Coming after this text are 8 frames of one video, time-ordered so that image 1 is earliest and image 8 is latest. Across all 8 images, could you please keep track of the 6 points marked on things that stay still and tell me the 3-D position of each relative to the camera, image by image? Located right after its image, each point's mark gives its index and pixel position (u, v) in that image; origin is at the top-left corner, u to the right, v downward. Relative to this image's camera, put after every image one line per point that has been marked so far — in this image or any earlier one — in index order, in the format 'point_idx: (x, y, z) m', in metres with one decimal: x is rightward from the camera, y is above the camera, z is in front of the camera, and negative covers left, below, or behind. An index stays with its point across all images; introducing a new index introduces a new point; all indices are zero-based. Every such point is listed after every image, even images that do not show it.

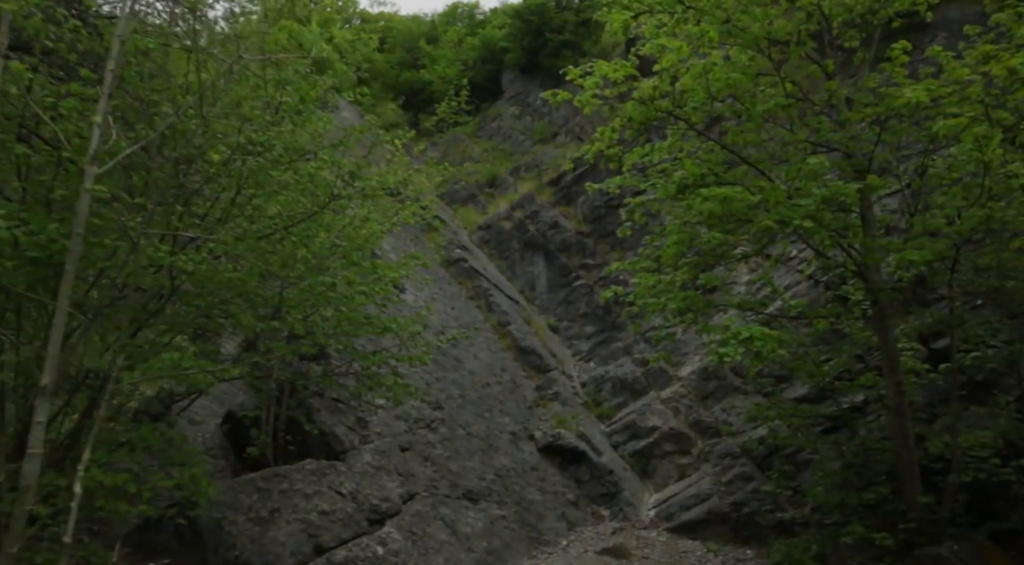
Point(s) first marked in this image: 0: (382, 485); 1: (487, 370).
0: (-1.6, -2.5, +9.3) m
1: (-0.5, -1.8, +15.8) m
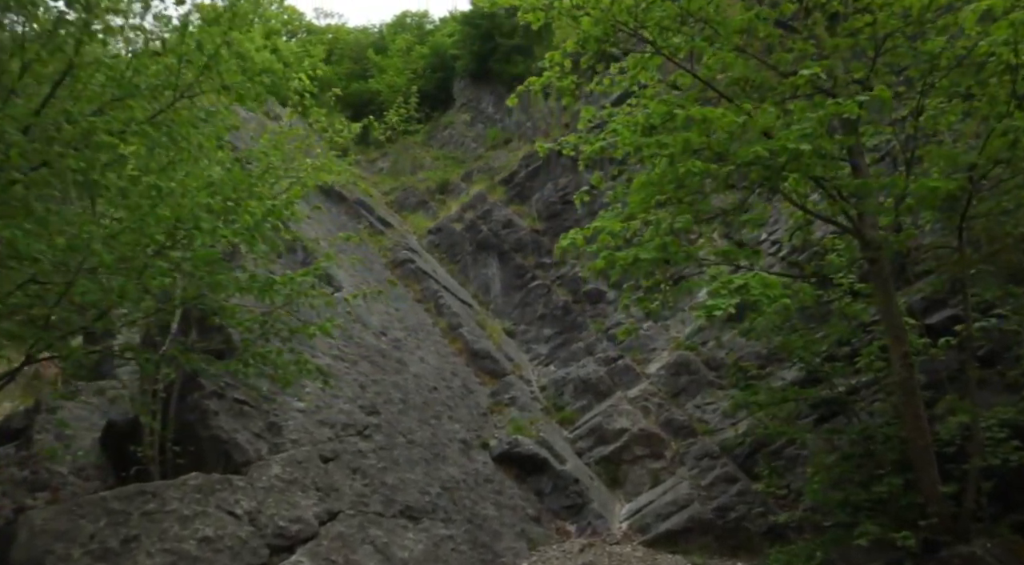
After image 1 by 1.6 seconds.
0: (-2.2, -2.1, +7.5) m
1: (-1.4, -1.7, +14.1) m
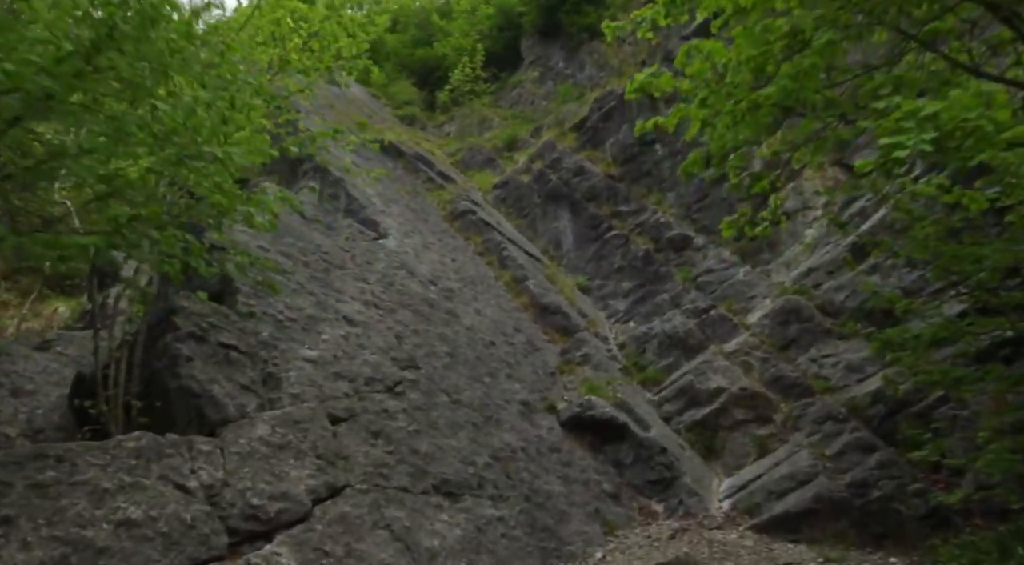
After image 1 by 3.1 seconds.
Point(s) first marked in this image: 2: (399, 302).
0: (-1.7, -1.4, +5.6) m
1: (-0.3, -0.7, +12.1) m
2: (-1.5, -0.3, +10.4) m
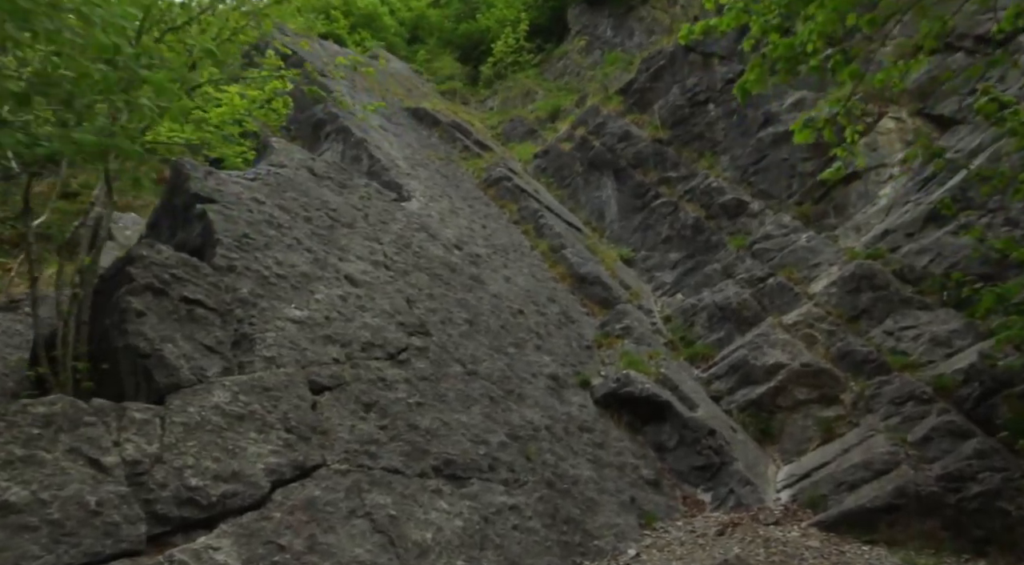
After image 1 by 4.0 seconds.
0: (-1.7, -1.0, +4.6) m
1: (+0.2, -0.2, +10.9) m
2: (-1.2, +0.2, +9.3) m
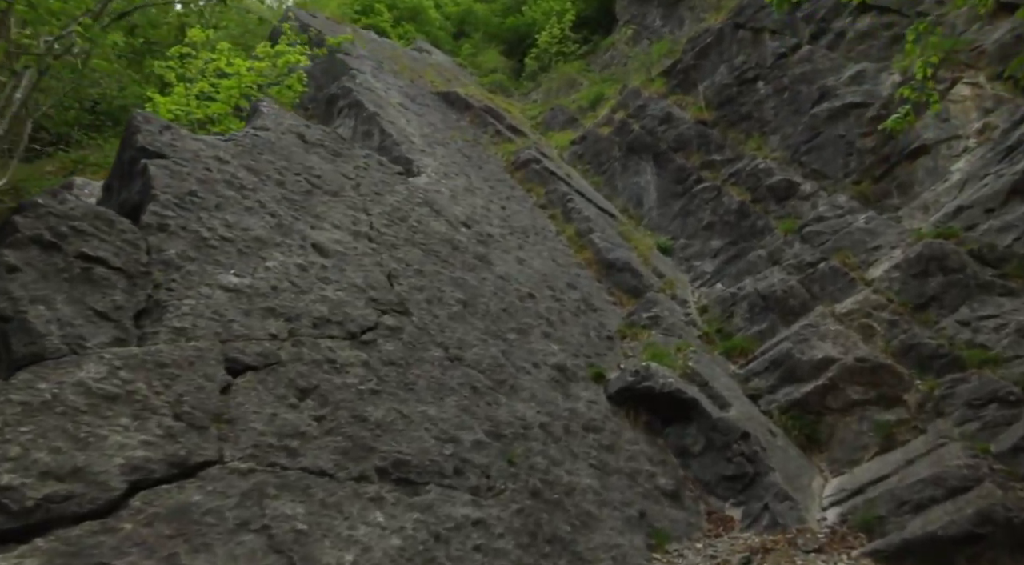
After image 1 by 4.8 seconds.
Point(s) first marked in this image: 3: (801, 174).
0: (-2.0, -0.7, +3.5) m
1: (+0.3, 0.0, +9.7) m
2: (-1.1, +0.5, +8.2) m
3: (+4.9, +1.9, +13.1) m
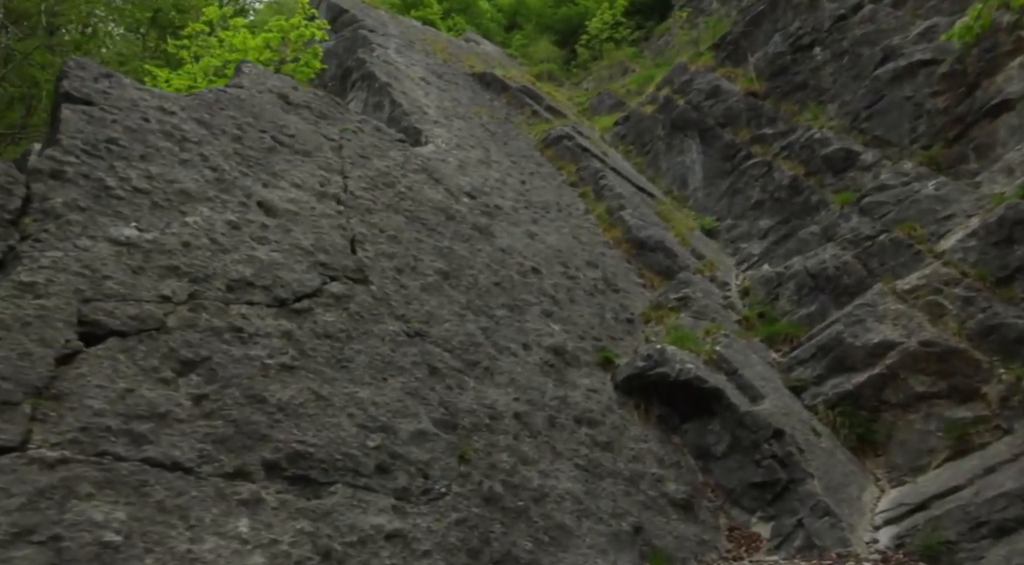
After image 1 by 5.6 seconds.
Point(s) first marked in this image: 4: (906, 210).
0: (-2.4, -0.4, +2.6) m
1: (+0.4, +0.3, +8.6) m
2: (-1.2, +0.7, +7.2) m
3: (+5.3, +2.1, +11.6) m
4: (+4.6, +0.8, +9.0) m
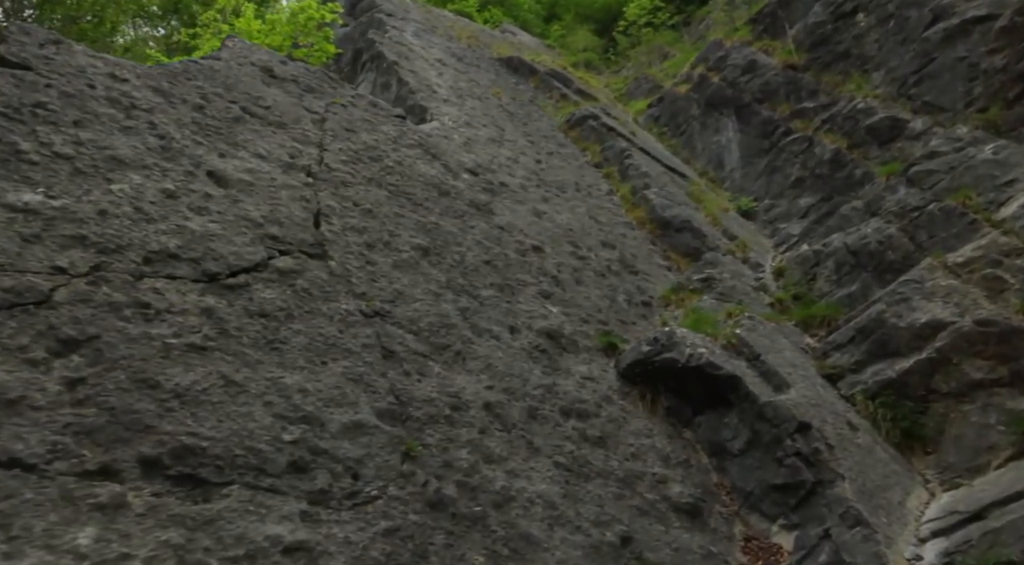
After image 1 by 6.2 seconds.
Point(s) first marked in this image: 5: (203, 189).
0: (-2.7, -0.3, +2.1) m
1: (+0.4, +0.5, +7.9) m
2: (-1.2, +0.9, +6.6) m
3: (+5.5, +2.4, +10.5) m
4: (+4.7, +1.1, +7.9) m
5: (-2.0, +0.6, +4.9) m
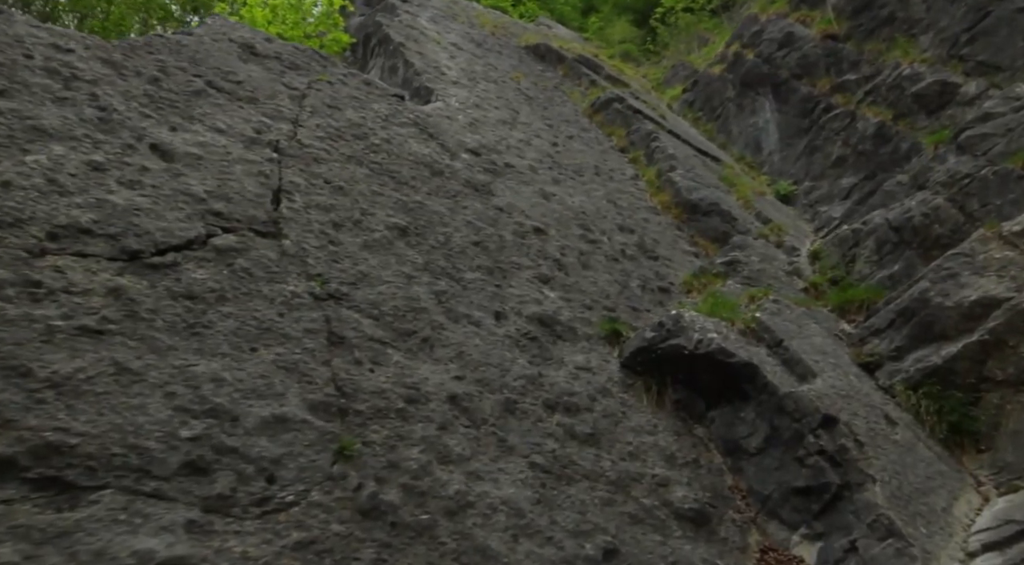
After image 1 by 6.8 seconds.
0: (-3.1, -0.2, +1.7) m
1: (+0.5, +0.6, +7.3) m
2: (-1.3, +1.0, +6.1) m
3: (+5.6, +2.6, +9.6) m
4: (+4.7, +1.3, +7.1) m
5: (-2.1, +0.7, +4.5) m
